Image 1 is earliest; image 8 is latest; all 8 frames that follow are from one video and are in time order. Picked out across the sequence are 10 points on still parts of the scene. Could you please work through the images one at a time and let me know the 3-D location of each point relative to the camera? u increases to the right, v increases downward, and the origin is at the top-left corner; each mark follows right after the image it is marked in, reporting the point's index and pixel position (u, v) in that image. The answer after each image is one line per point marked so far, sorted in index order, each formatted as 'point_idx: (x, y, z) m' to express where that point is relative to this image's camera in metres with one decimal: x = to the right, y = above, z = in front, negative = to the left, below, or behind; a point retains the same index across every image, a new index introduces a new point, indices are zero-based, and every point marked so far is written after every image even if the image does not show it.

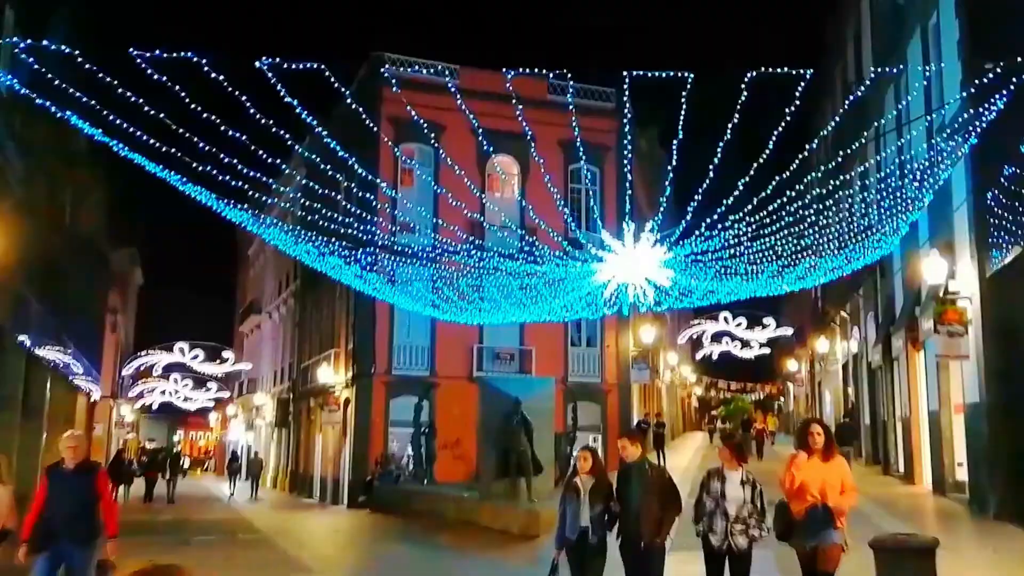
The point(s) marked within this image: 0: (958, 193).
0: (+6.3, +1.3, +13.7) m
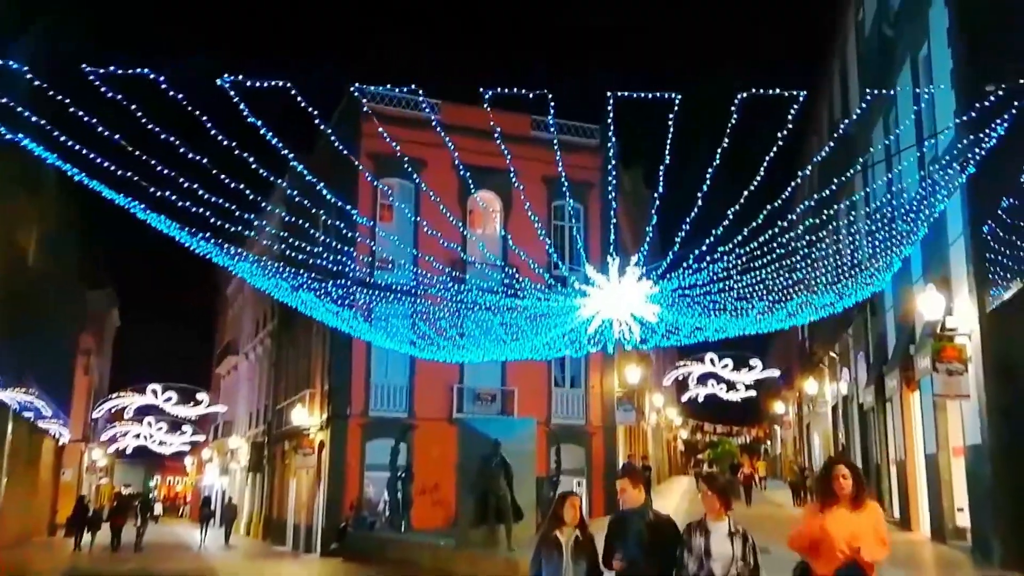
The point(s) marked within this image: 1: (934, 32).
0: (+6.0, +0.8, +13.2) m
1: (+6.1, +3.6, +14.0) m
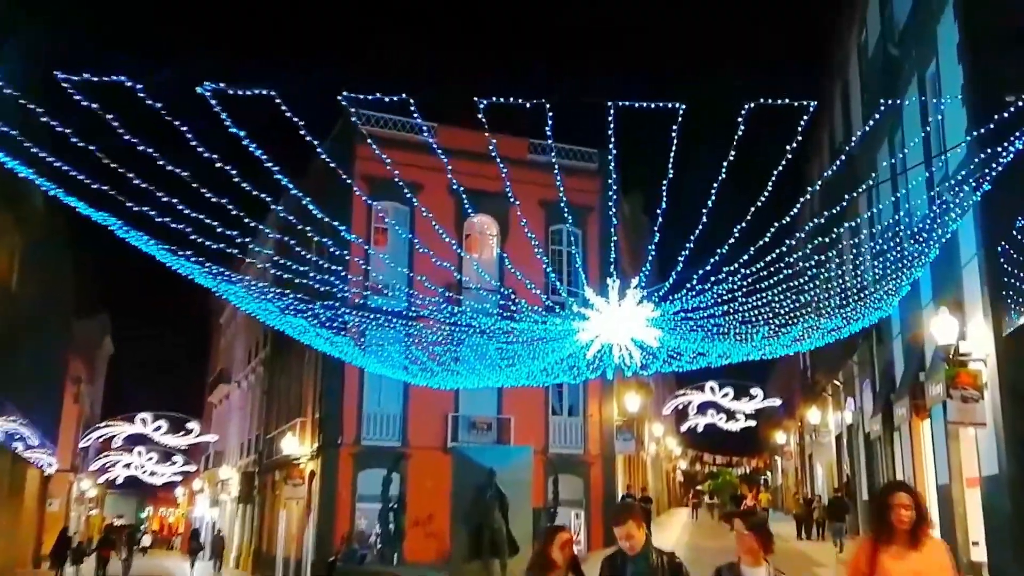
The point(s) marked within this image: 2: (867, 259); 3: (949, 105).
0: (+5.9, +0.5, +12.7) m
1: (+6.0, +3.3, +13.6) m
2: (+6.2, +0.5, +17.2) m
3: (+6.0, +2.5, +13.4) m
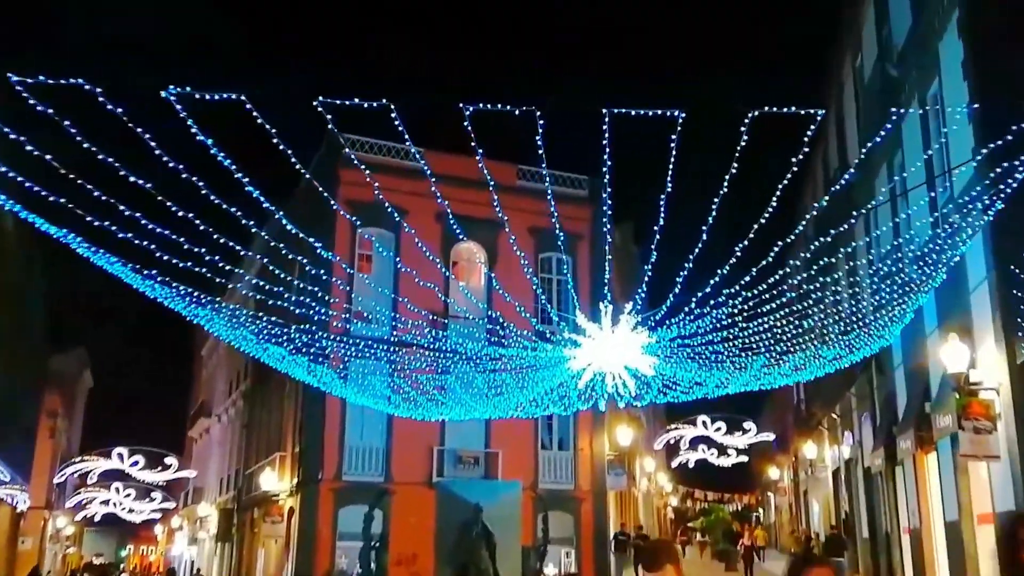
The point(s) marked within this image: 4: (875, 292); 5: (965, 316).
0: (+5.8, +0.2, +12.2) m
1: (+5.9, +3.0, +13.2) m
2: (+6.0, 0.0, +16.6) m
3: (+5.8, +2.1, +12.9) m
4: (+6.0, -0.1, +16.4) m
5: (+5.8, -0.4, +12.5) m
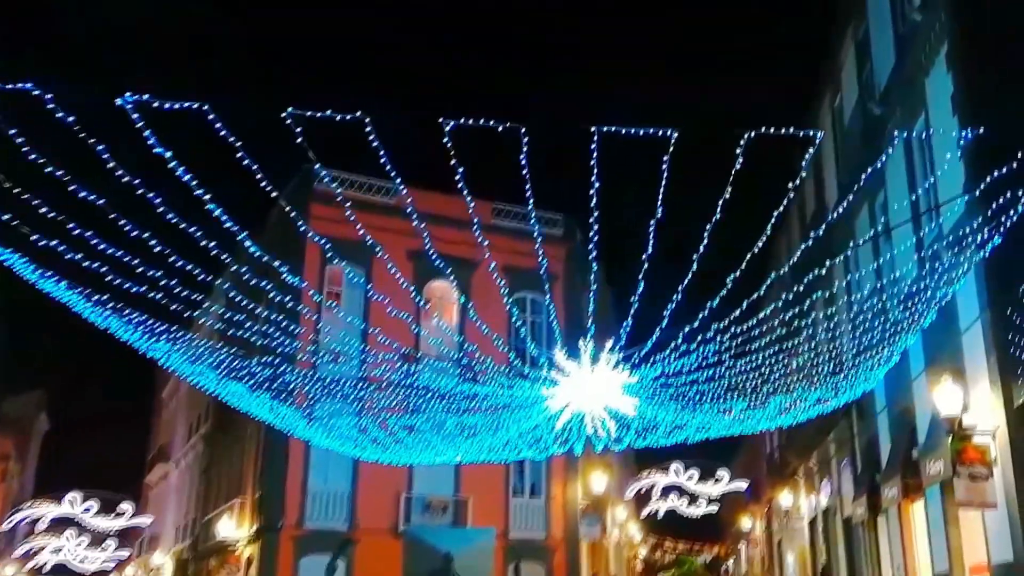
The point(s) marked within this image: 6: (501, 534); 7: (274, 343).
0: (+5.5, -0.3, +11.8) m
1: (+5.6, +2.4, +12.9) m
2: (+5.6, -0.7, +16.2) m
3: (+5.5, +1.6, +12.6) m
4: (+5.6, -0.8, +15.9) m
5: (+5.5, -0.9, +12.1) m
6: (-0.2, -4.9, +19.4) m
7: (-4.7, -1.1, +19.0) m
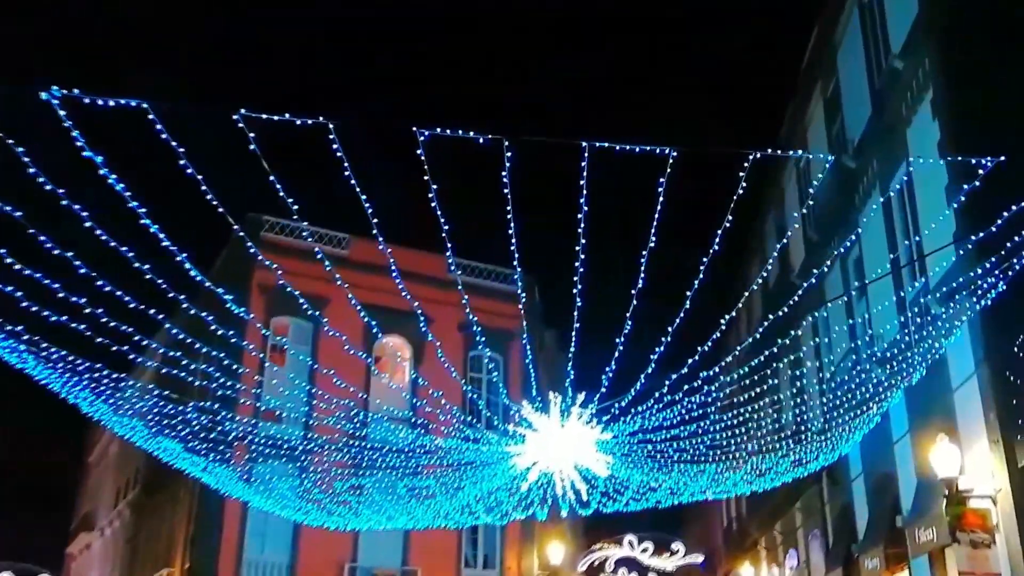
0: (+5.1, -0.9, +11.1) m
1: (+5.2, +1.7, +12.5) m
2: (+5.0, -1.6, +15.5) m
3: (+5.1, +0.9, +12.1) m
4: (+5.0, -1.7, +15.2) m
5: (+5.1, -1.5, +11.4) m
6: (-1.1, -6.0, +18.1) m
7: (-5.5, -2.0, +17.7) m
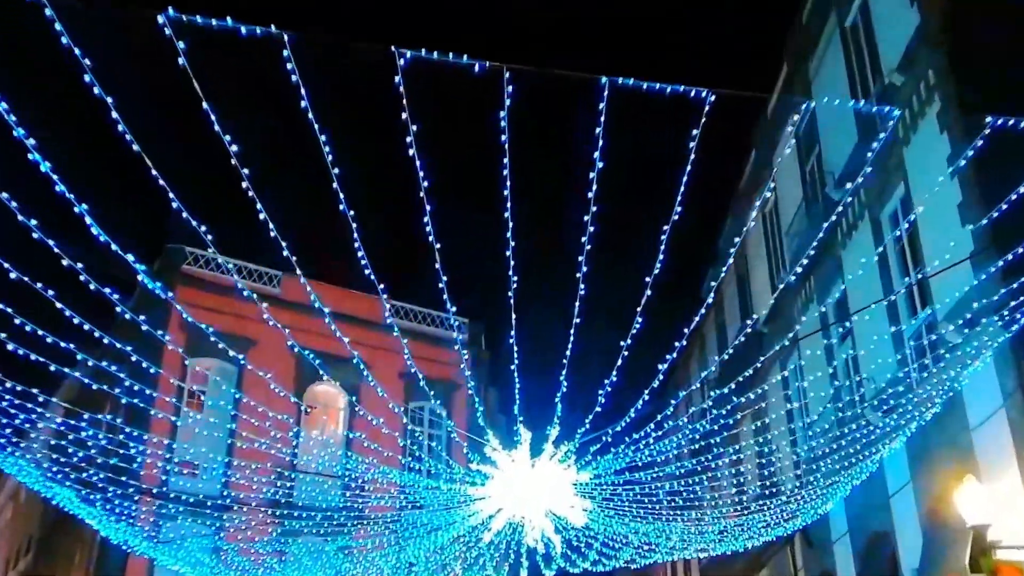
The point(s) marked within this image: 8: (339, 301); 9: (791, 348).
0: (+4.7, -1.2, +9.9) m
1: (+4.8, +1.3, +11.5) m
2: (+4.3, -2.2, +14.2) m
3: (+4.7, +0.6, +11.0) m
4: (+4.3, -2.3, +13.9) m
5: (+4.7, -1.8, +10.1) m
6: (-2.1, -6.6, +15.9) m
7: (-6.3, -2.5, +15.6) m
8: (-3.8, 0.0, +18.1) m
9: (+4.6, -0.9, +15.9) m
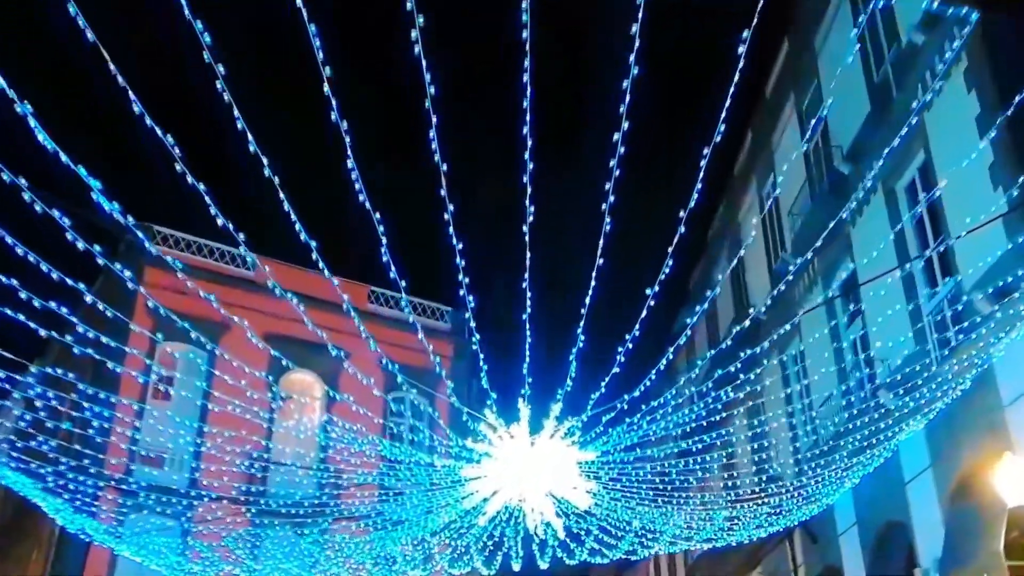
0: (+4.7, -0.8, +9.2) m
1: (+4.7, +1.6, +10.8) m
2: (+4.1, -1.9, +13.5) m
3: (+4.7, +0.9, +10.3) m
4: (+4.2, -2.0, +13.2) m
5: (+4.7, -1.5, +9.4) m
6: (-2.3, -6.3, +15.0) m
7: (-6.5, -2.2, +14.5) m
8: (-4.1, +0.3, +17.2) m
9: (+4.4, -0.6, +15.1) m
